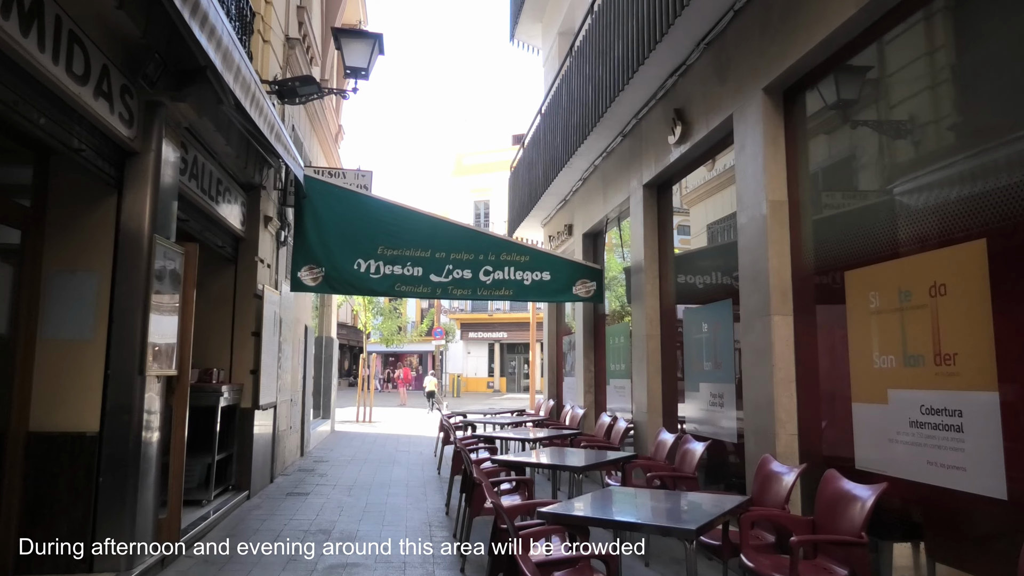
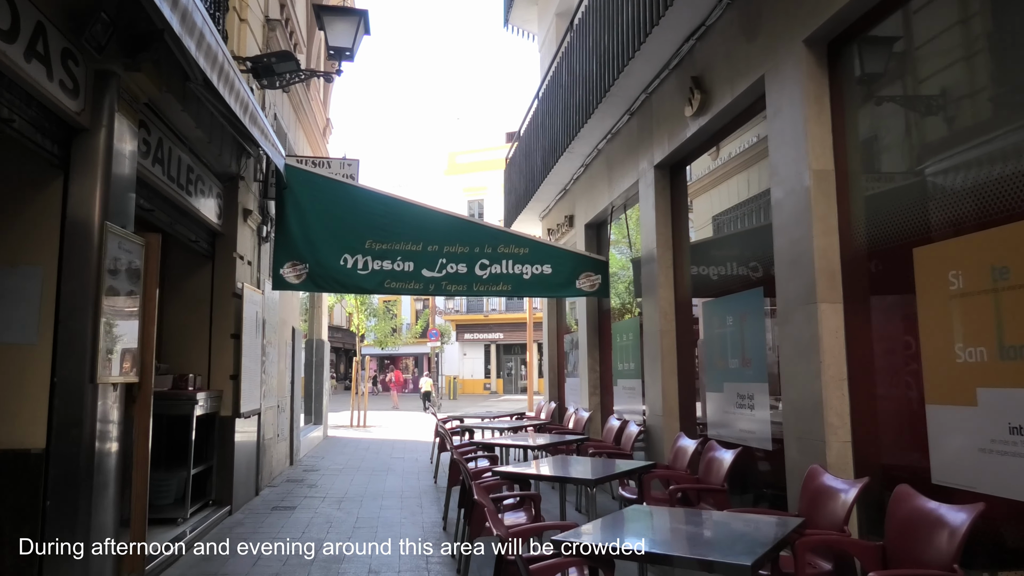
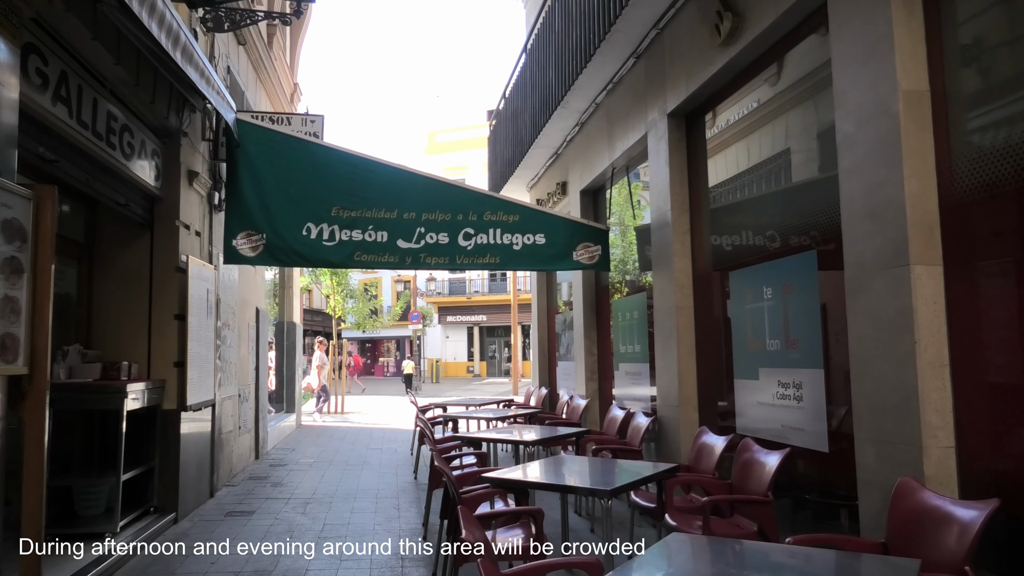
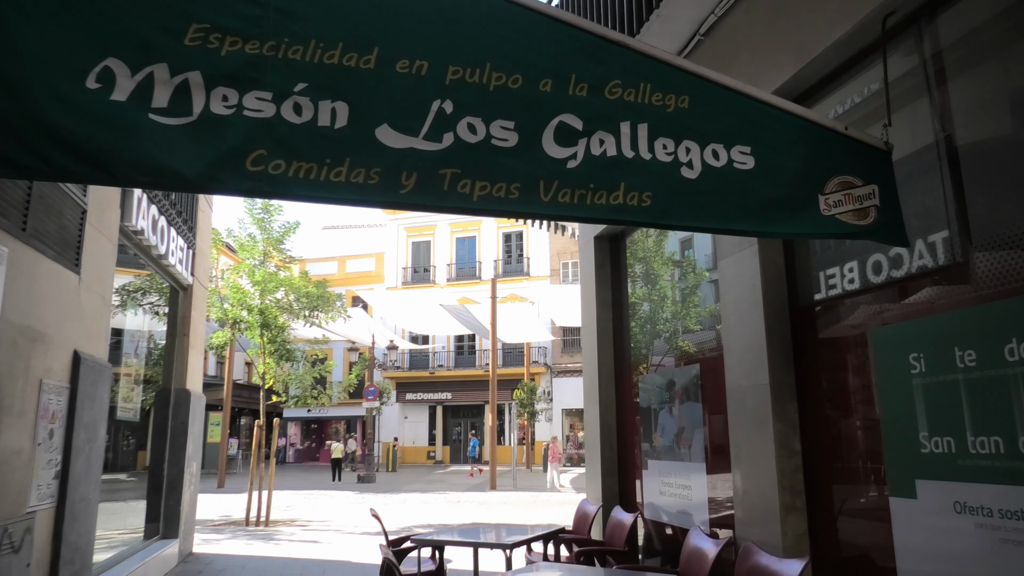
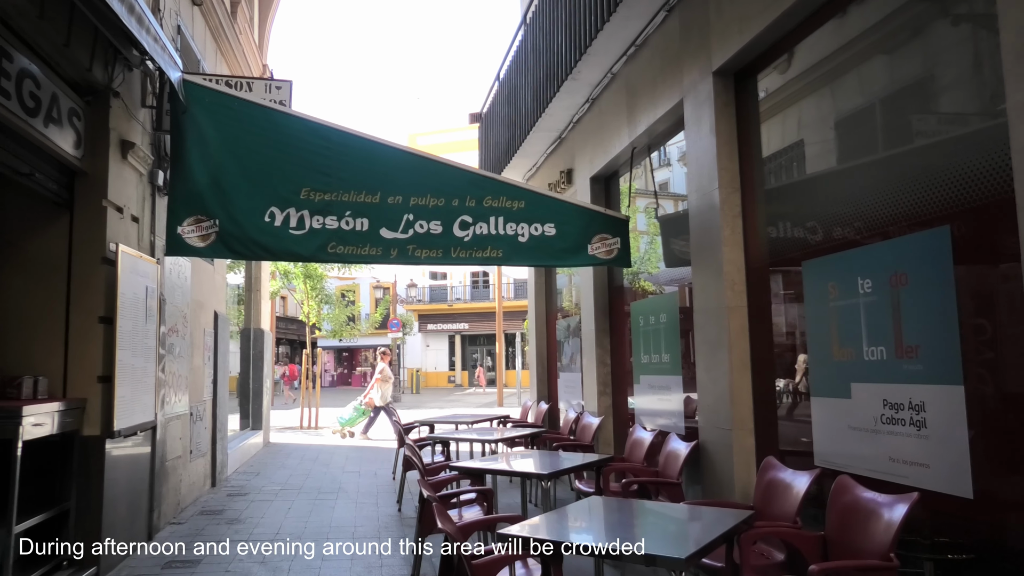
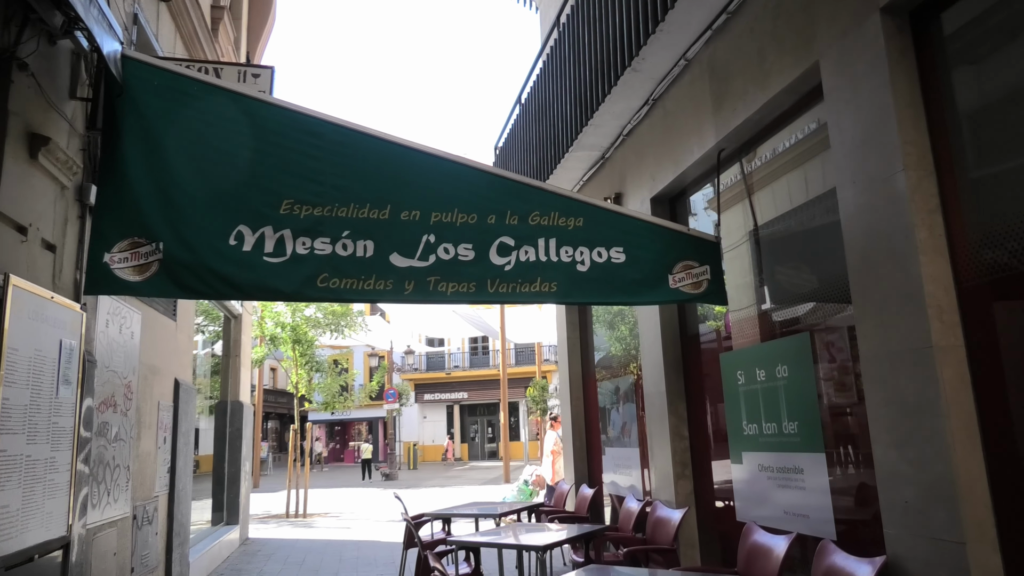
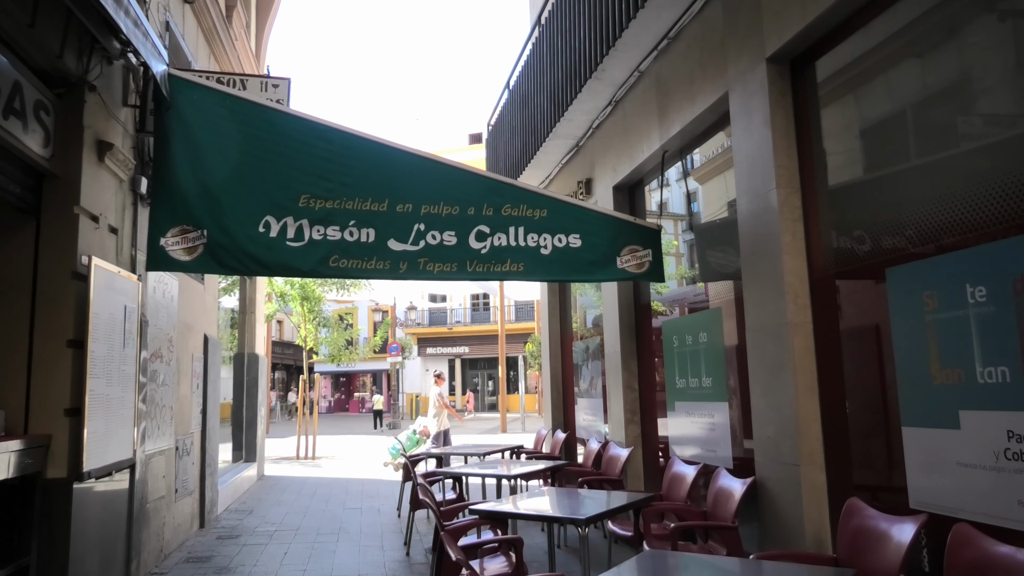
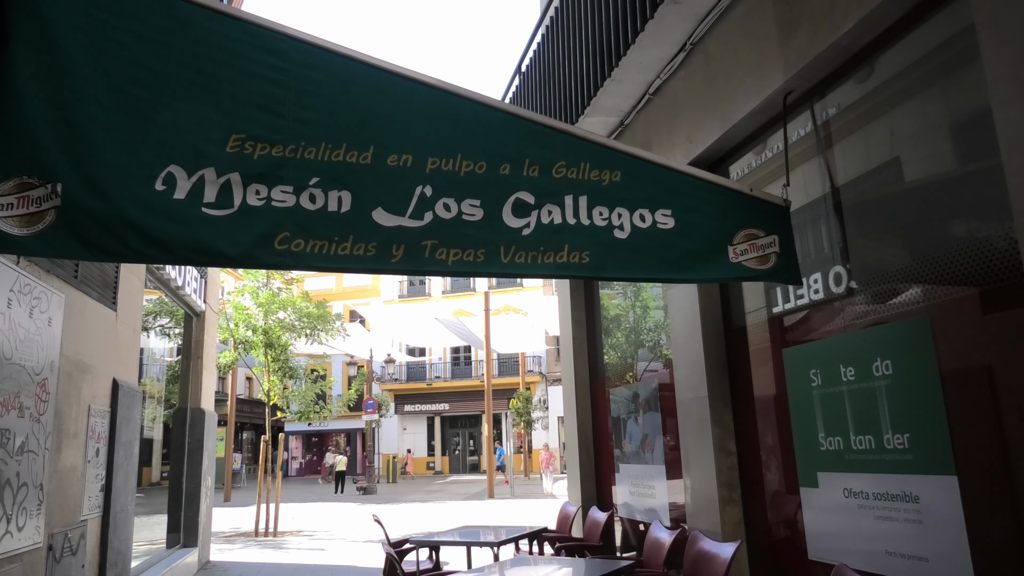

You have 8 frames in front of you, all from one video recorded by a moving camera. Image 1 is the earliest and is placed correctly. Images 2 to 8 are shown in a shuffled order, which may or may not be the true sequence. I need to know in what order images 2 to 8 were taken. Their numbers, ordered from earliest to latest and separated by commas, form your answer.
2, 3, 5, 7, 6, 8, 4
